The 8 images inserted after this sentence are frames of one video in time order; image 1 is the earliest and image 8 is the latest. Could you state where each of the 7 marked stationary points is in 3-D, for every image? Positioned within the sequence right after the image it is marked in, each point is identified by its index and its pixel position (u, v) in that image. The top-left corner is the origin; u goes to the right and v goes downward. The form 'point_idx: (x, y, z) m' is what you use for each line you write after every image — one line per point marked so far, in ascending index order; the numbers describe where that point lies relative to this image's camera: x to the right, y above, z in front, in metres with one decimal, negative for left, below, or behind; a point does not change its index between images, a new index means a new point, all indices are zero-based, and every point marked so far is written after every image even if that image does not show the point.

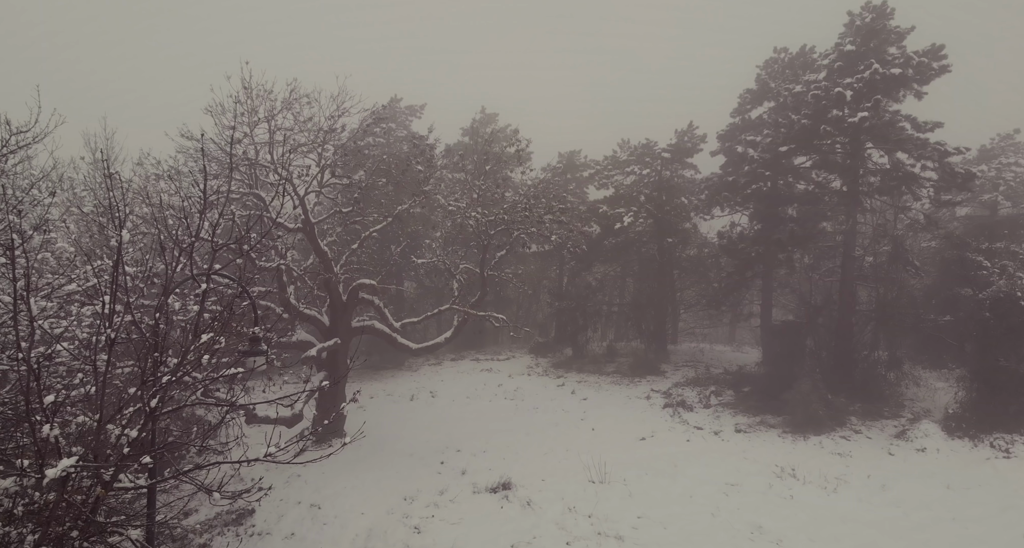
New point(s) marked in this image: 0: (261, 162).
0: (-5.8, +2.6, +12.9) m
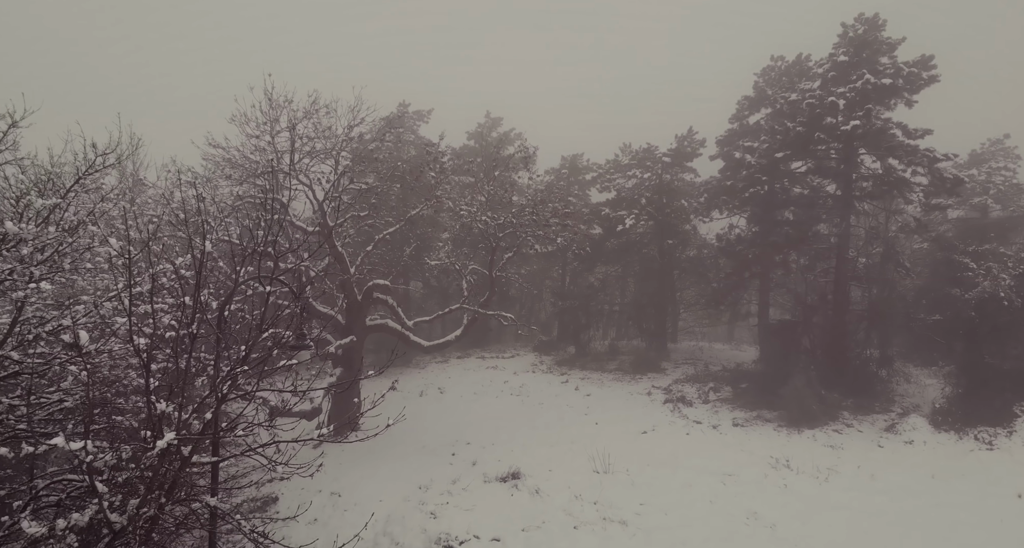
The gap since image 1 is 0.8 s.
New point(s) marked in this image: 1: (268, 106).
0: (-5.6, +2.6, +13.6) m
1: (-6.1, +4.2, +14.0) m
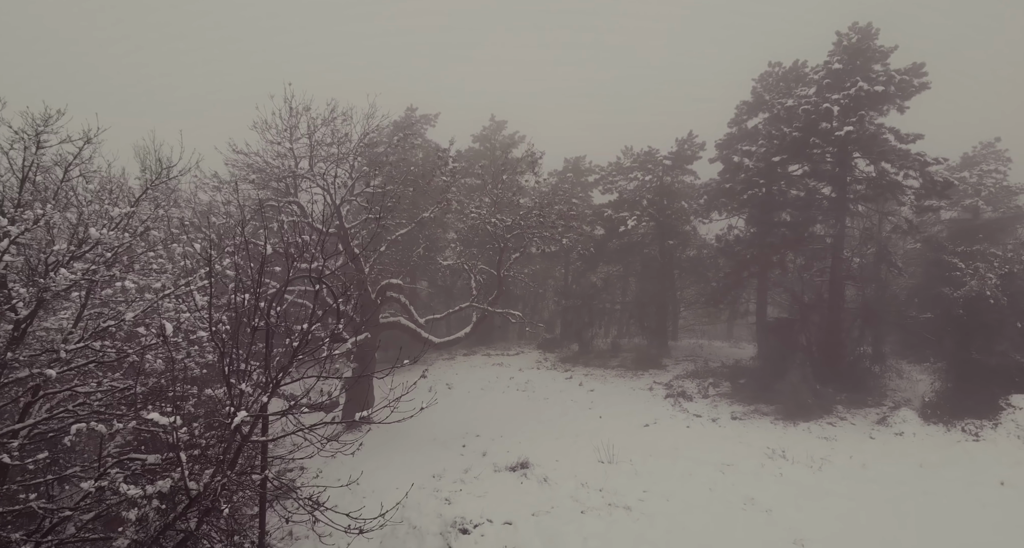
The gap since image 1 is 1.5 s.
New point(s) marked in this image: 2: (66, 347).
0: (-5.4, +2.6, +14.3) m
1: (-5.9, +4.2, +14.6) m
2: (-4.4, -0.8, +5.6) m
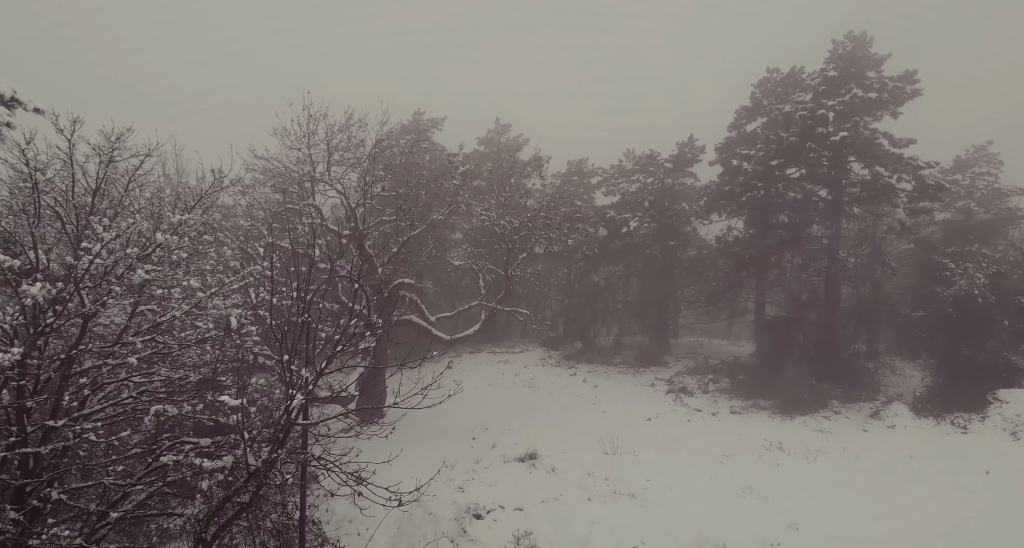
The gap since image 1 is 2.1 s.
0: (-5.1, +2.6, +14.9) m
1: (-5.7, +4.2, +15.3) m
2: (-4.2, -0.8, +6.2) m
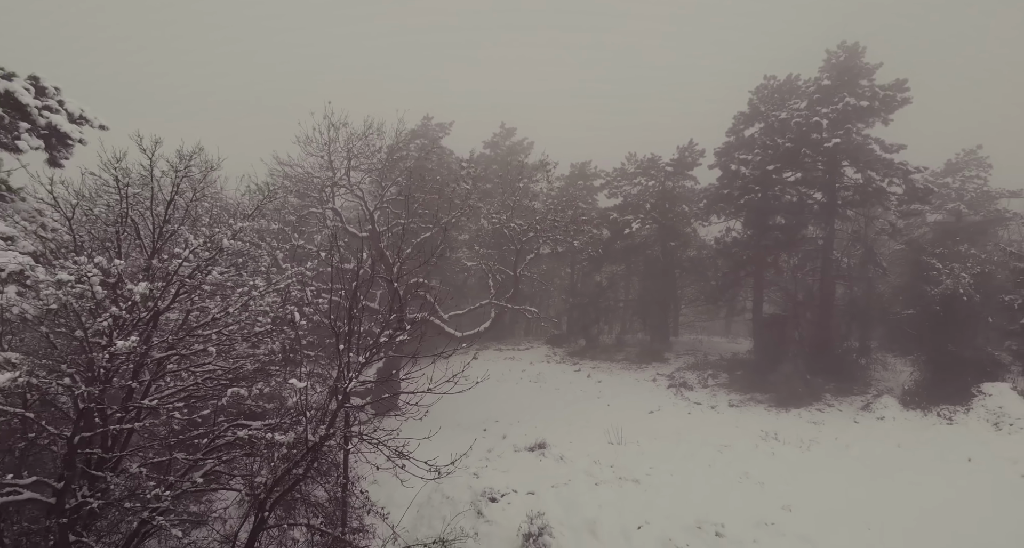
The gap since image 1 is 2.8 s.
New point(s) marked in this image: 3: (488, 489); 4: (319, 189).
0: (-4.9, +2.6, +15.8) m
1: (-5.4, +4.2, +16.1) m
2: (-3.9, -0.8, +7.0) m
3: (-0.6, -4.9, +12.8) m
4: (-5.5, +2.4, +16.0) m
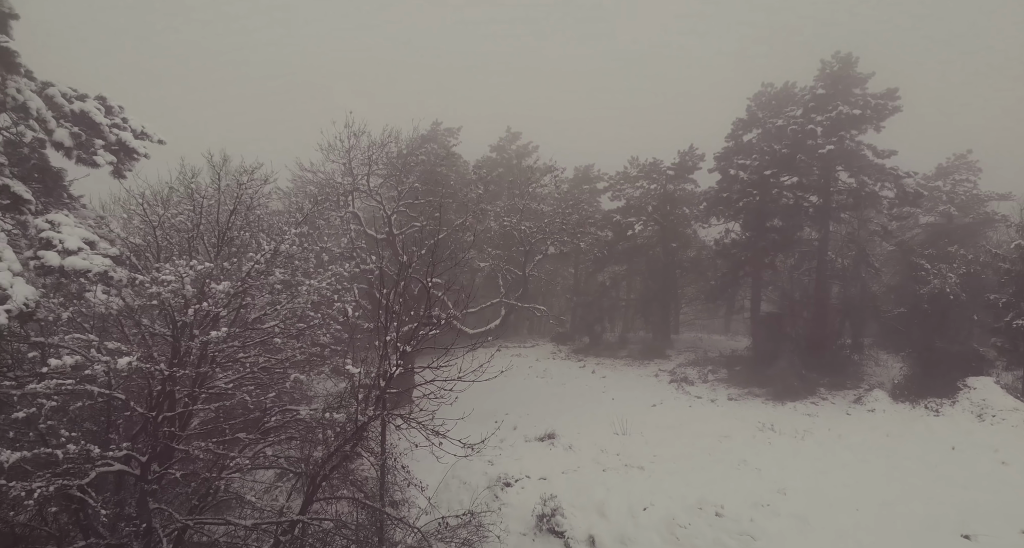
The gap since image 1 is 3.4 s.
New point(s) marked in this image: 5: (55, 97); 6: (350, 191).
0: (-4.5, +2.6, +16.7) m
1: (-5.0, +4.2, +17.0) m
2: (-3.6, -0.8, +7.9) m
3: (-0.2, -4.9, +13.7) m
4: (-5.2, +2.4, +16.9) m
5: (-6.8, +2.6, +8.4) m
6: (-4.8, +2.5, +16.6) m
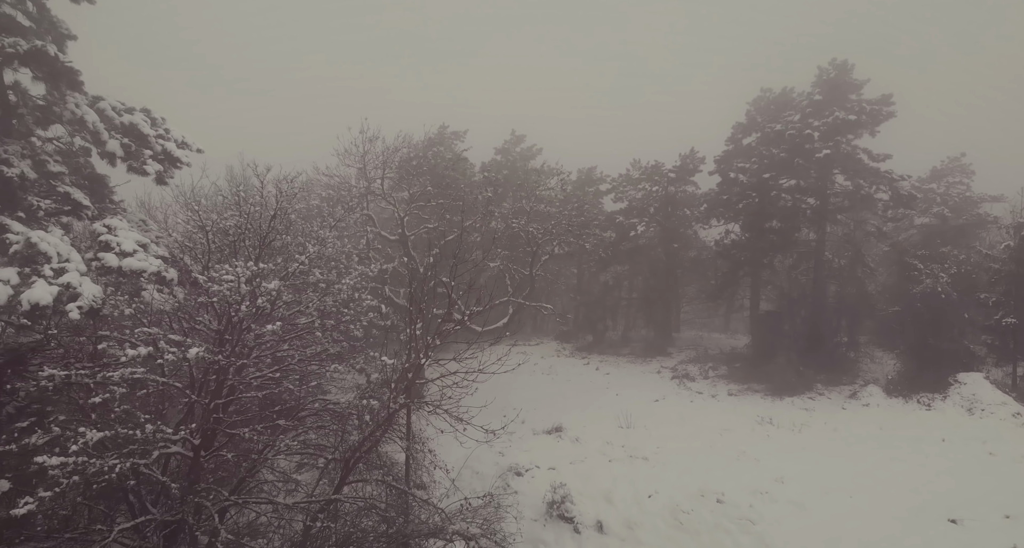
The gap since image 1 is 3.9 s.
0: (-4.3, +2.6, +17.3) m
1: (-4.8, +4.2, +17.7) m
2: (-3.3, -0.8, +8.6) m
3: (0.0, -4.9, +14.4) m
4: (-4.9, +2.4, +17.5) m
5: (-6.6, +2.6, +9.0) m
6: (-4.5, +2.5, +17.3) m
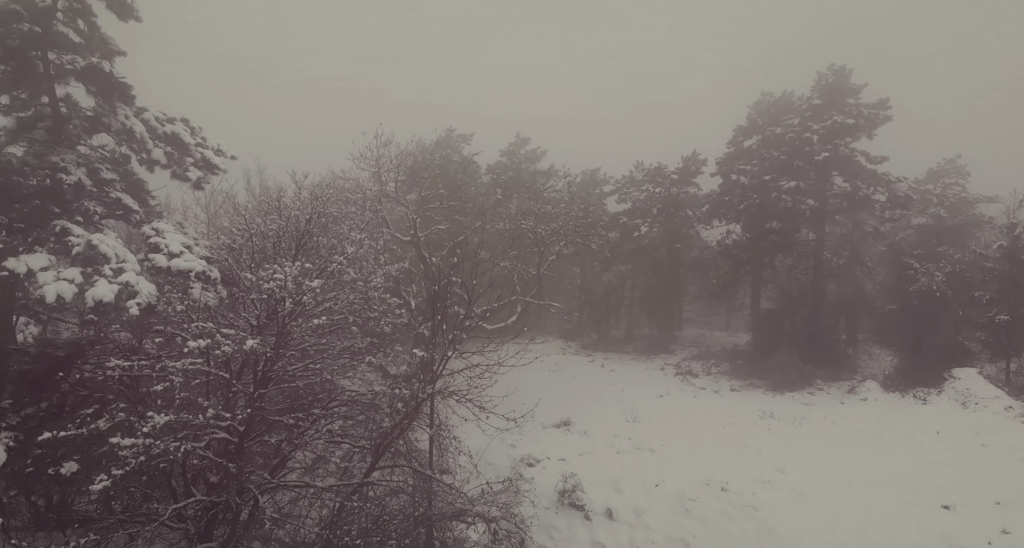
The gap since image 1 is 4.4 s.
0: (-4.0, +2.6, +17.9) m
1: (-4.5, +4.2, +18.3) m
2: (-3.0, -0.8, +9.2) m
3: (+0.4, -4.9, +15.0) m
4: (-4.6, +2.4, +18.2) m
5: (-6.3, +2.7, +9.6) m
6: (-4.2, +2.5, +17.9) m
